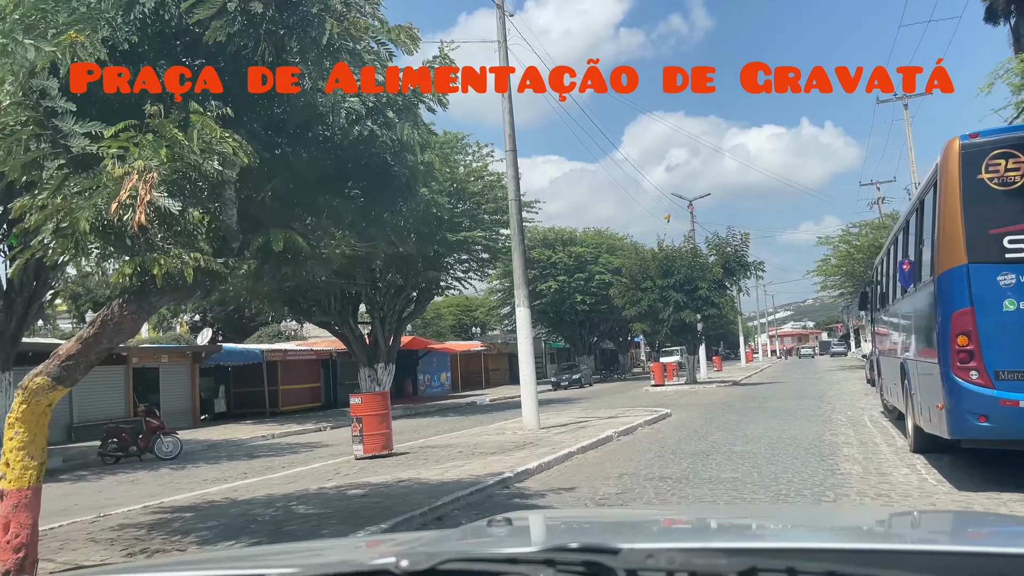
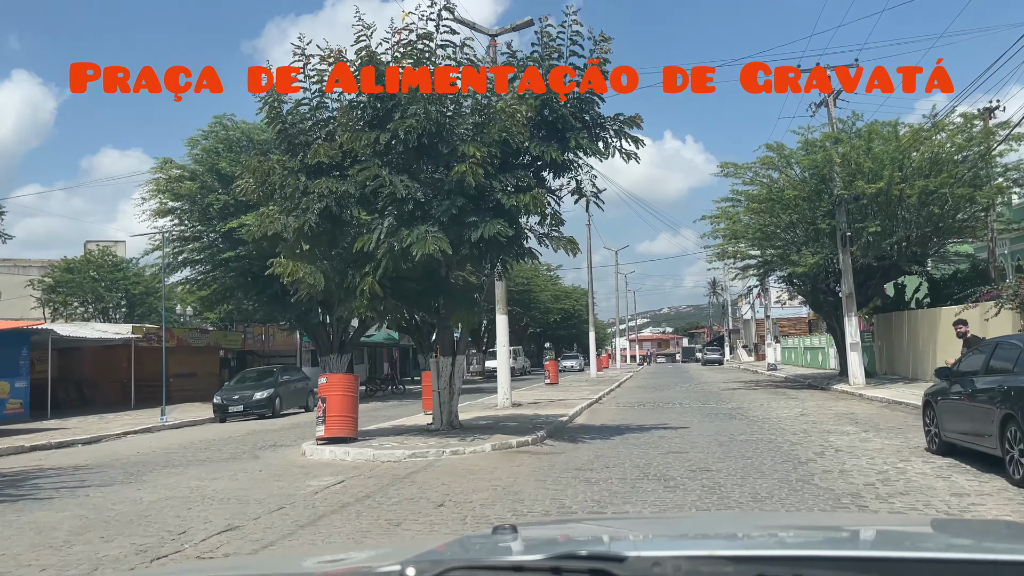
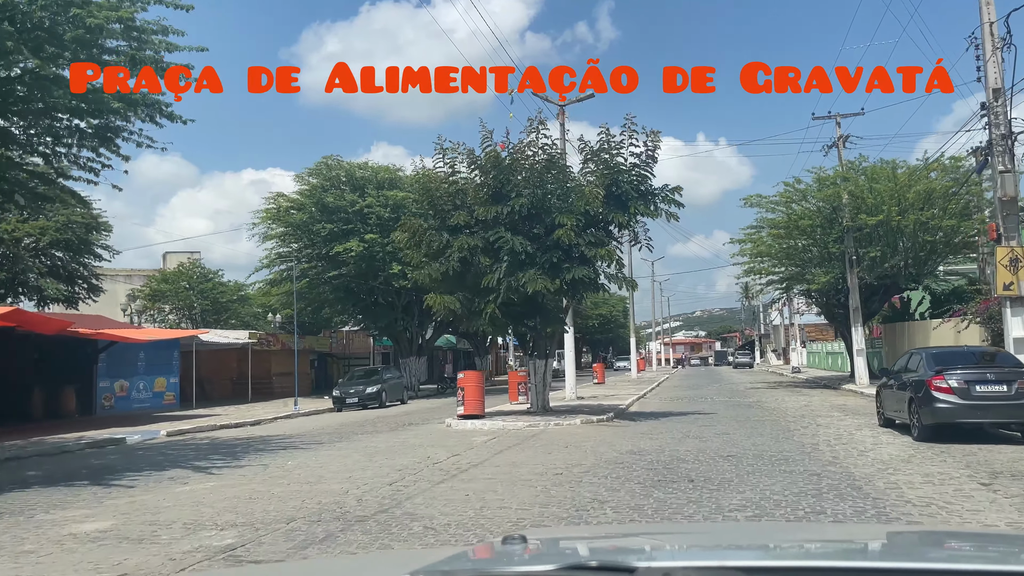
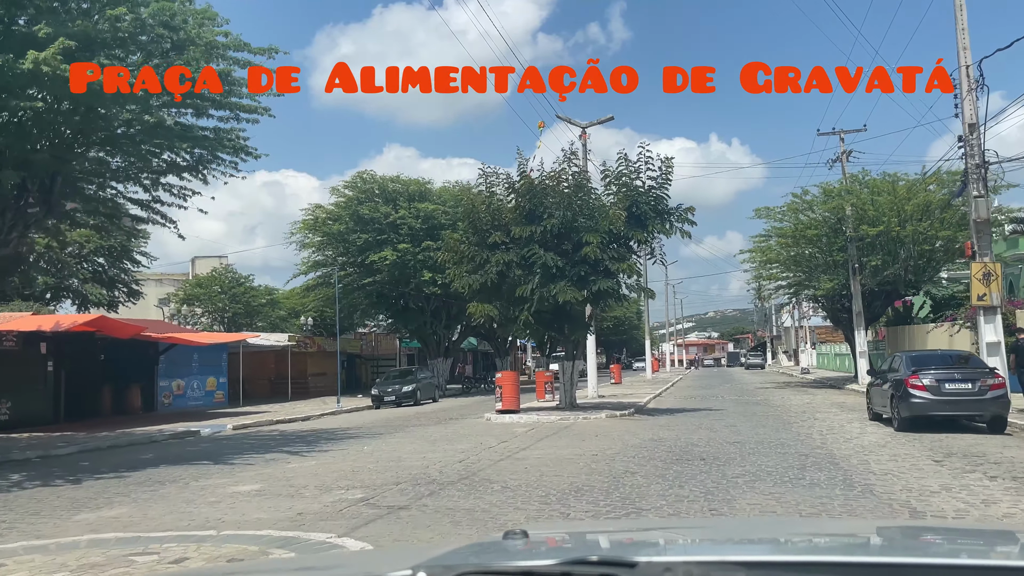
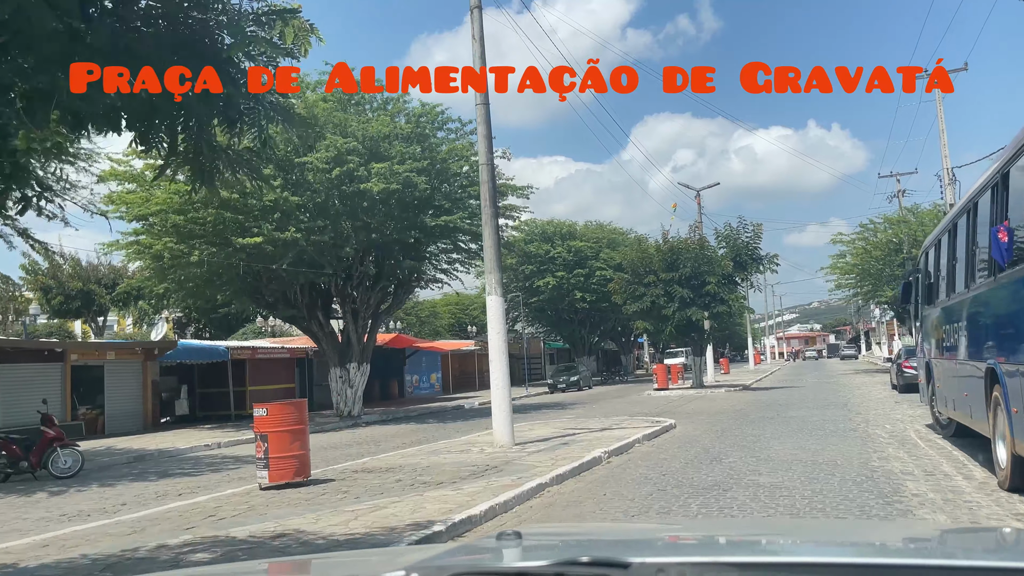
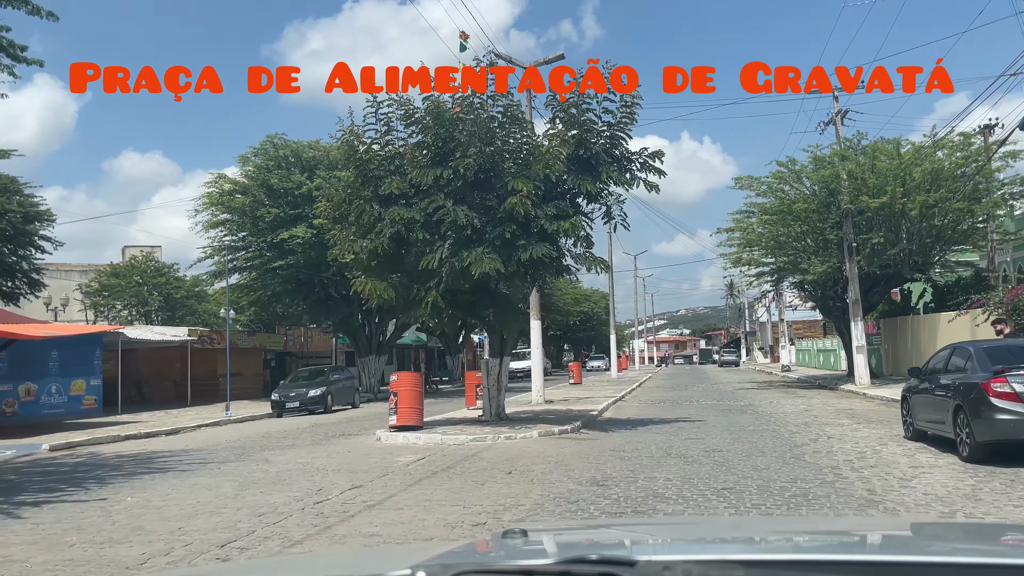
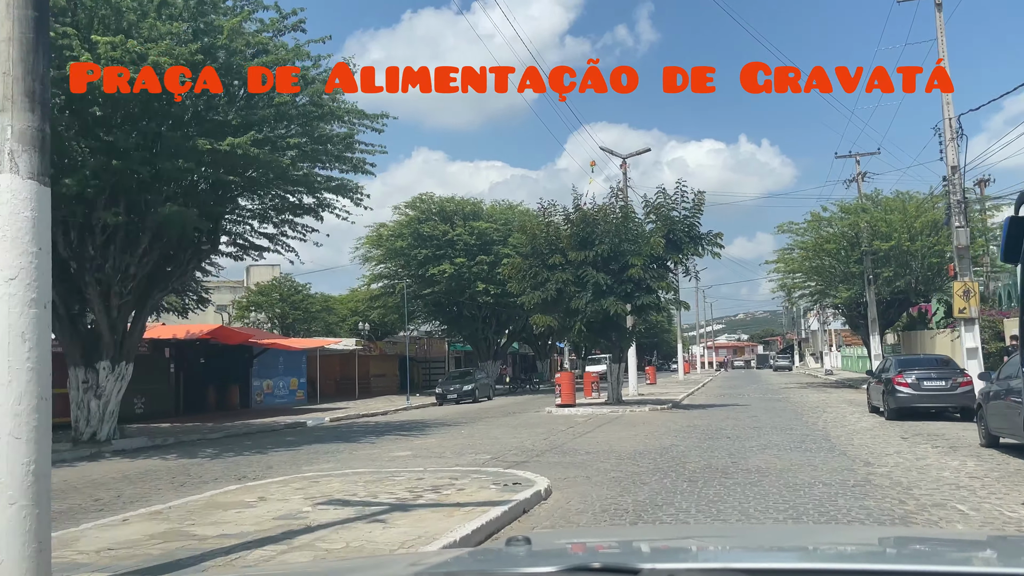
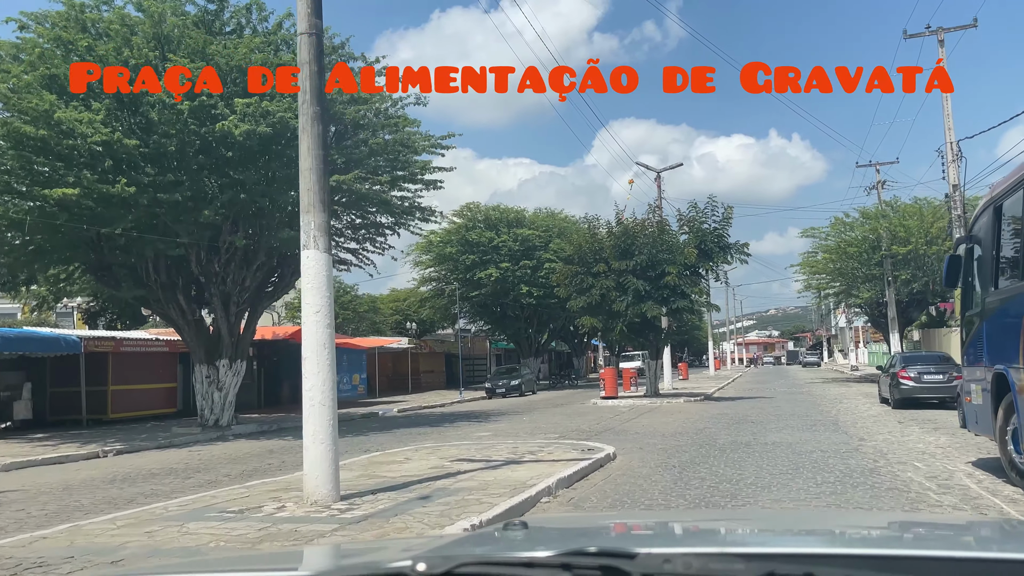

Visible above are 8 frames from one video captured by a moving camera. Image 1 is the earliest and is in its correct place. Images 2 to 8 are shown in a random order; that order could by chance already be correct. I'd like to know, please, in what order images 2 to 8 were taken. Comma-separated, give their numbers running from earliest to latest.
5, 8, 7, 4, 3, 6, 2
